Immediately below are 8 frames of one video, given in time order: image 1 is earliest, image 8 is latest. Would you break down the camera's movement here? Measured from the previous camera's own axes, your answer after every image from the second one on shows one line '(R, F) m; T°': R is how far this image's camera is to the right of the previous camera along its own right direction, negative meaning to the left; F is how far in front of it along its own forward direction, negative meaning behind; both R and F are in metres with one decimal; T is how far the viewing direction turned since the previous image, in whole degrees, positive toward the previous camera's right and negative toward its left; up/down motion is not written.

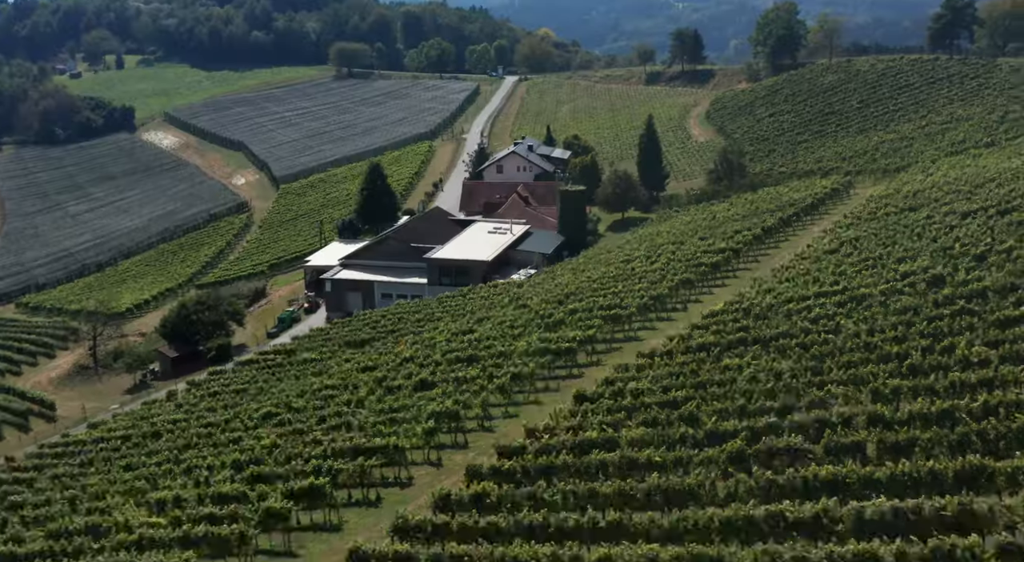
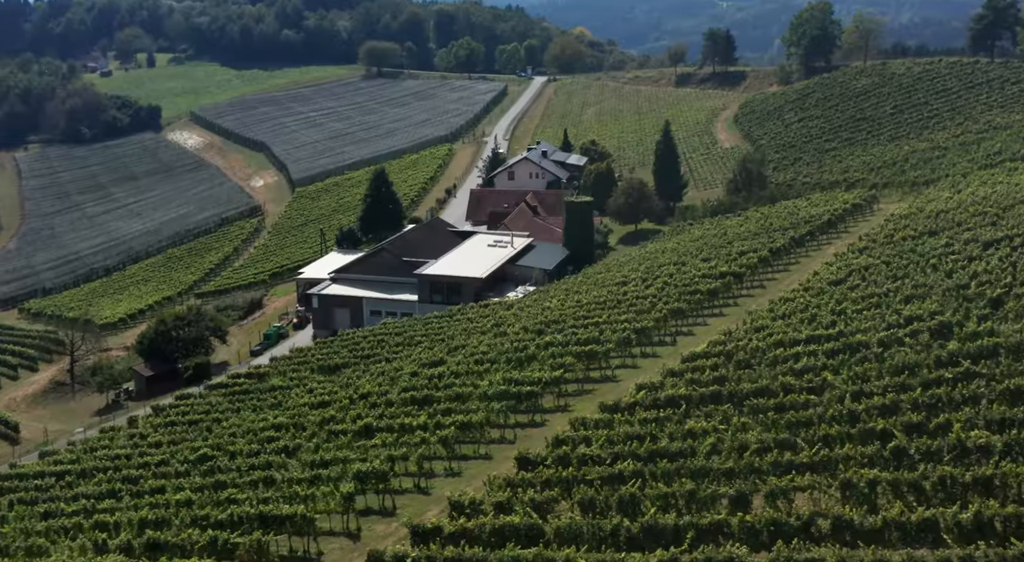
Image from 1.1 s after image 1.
(+1.6, +2.7) m; -2°
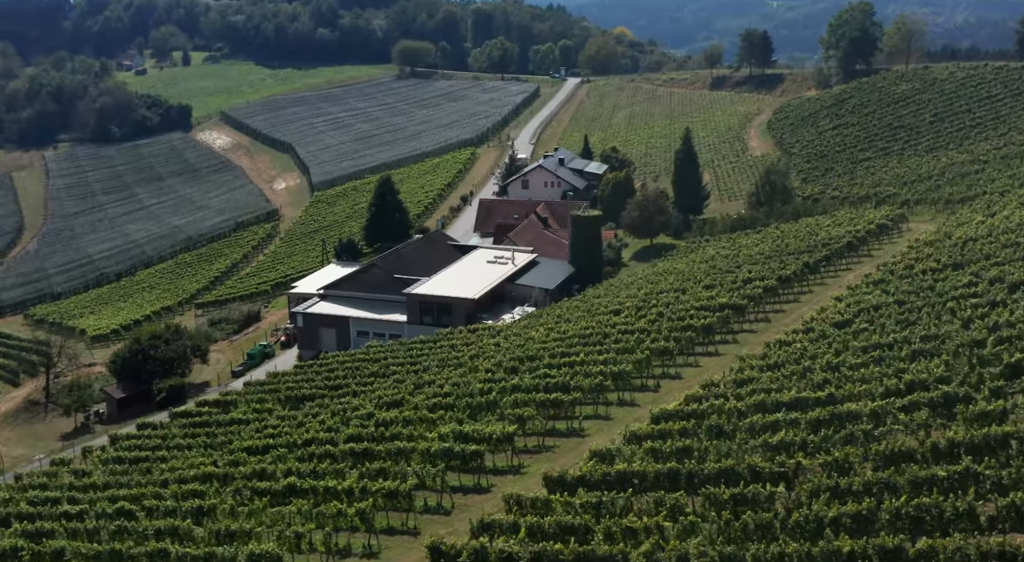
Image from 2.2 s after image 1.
(+1.6, +2.8) m; -2°
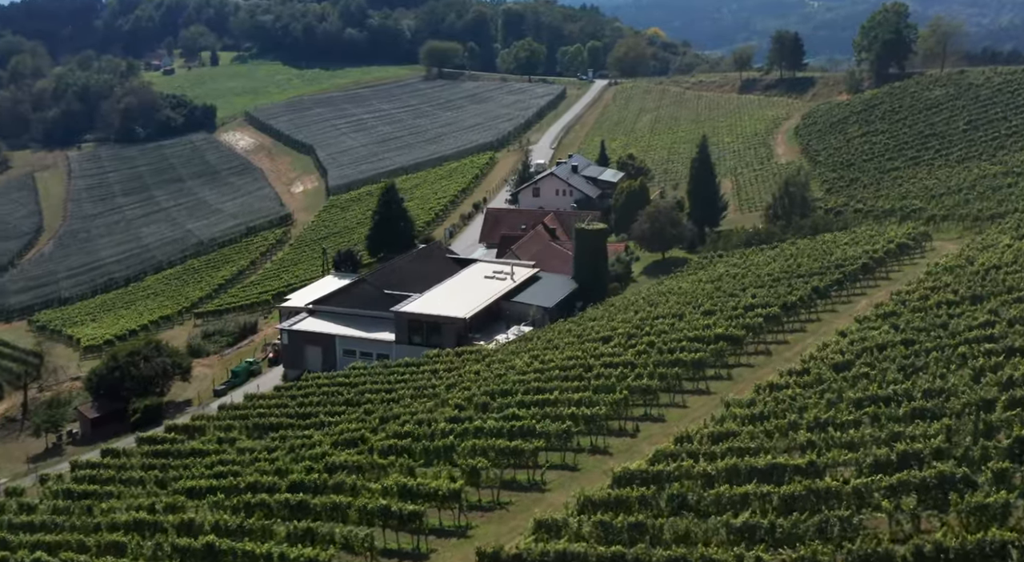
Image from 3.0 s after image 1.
(+1.2, +2.2) m; -2°
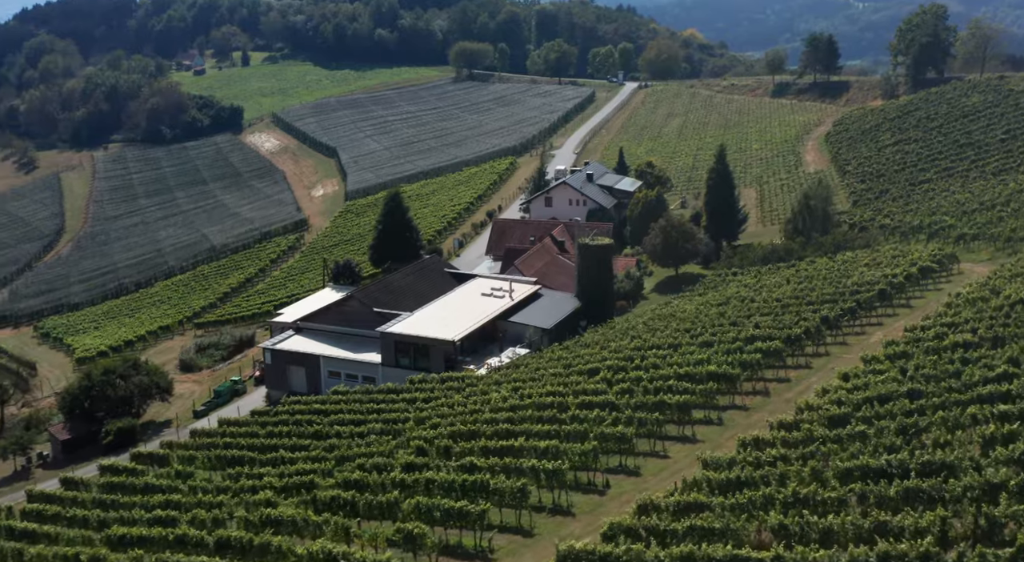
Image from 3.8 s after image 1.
(+1.3, +2.2) m; -2°
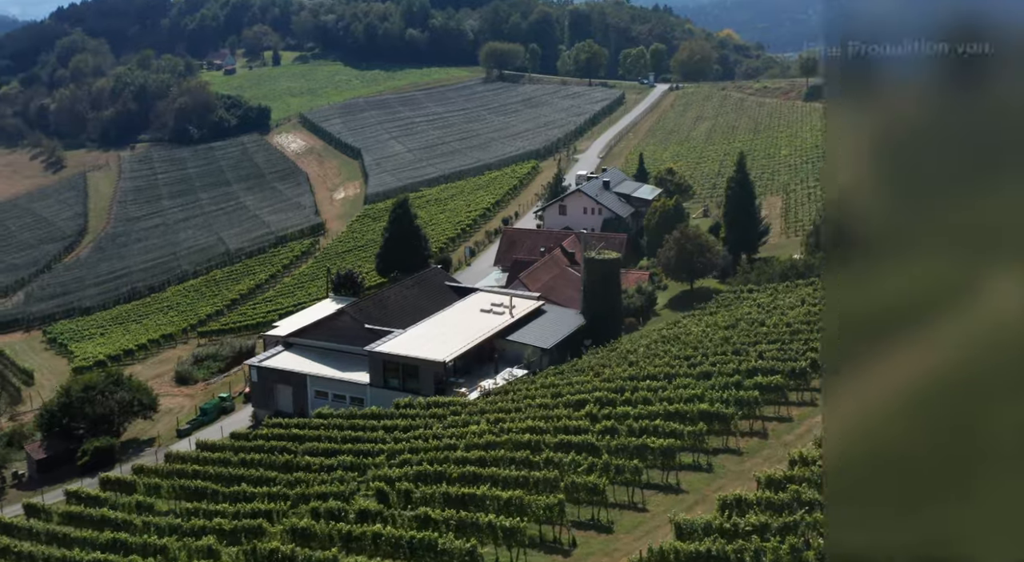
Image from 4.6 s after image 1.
(+1.1, +1.9) m; -2°
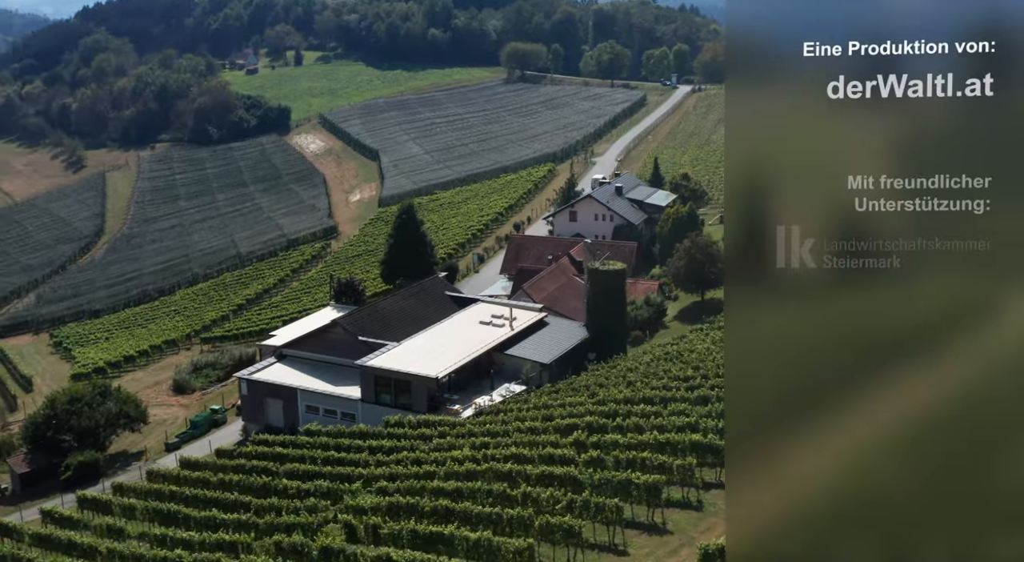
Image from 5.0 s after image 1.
(+0.7, +1.3) m; -1°
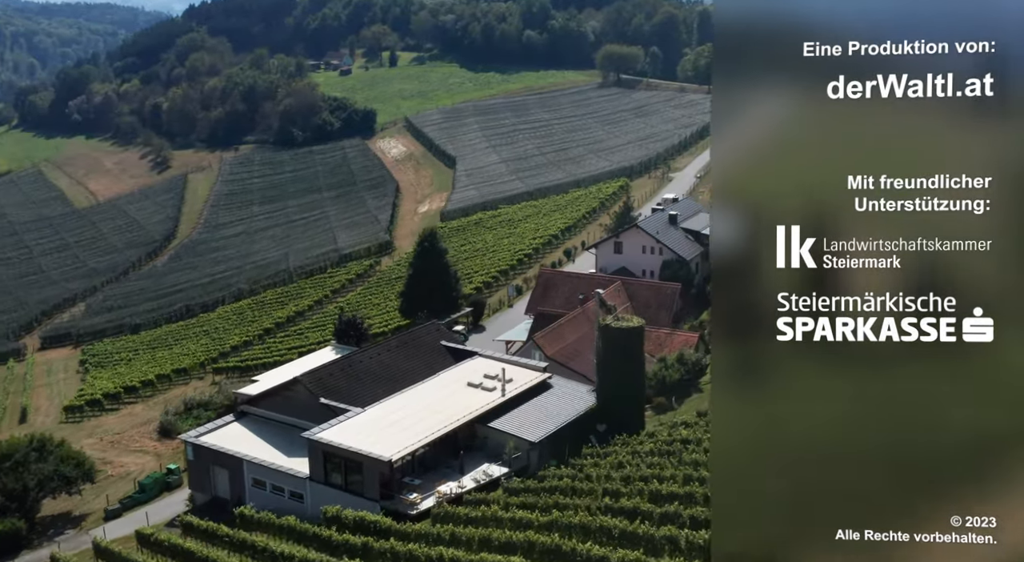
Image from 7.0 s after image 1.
(+2.7, +5.2) m; -6°
